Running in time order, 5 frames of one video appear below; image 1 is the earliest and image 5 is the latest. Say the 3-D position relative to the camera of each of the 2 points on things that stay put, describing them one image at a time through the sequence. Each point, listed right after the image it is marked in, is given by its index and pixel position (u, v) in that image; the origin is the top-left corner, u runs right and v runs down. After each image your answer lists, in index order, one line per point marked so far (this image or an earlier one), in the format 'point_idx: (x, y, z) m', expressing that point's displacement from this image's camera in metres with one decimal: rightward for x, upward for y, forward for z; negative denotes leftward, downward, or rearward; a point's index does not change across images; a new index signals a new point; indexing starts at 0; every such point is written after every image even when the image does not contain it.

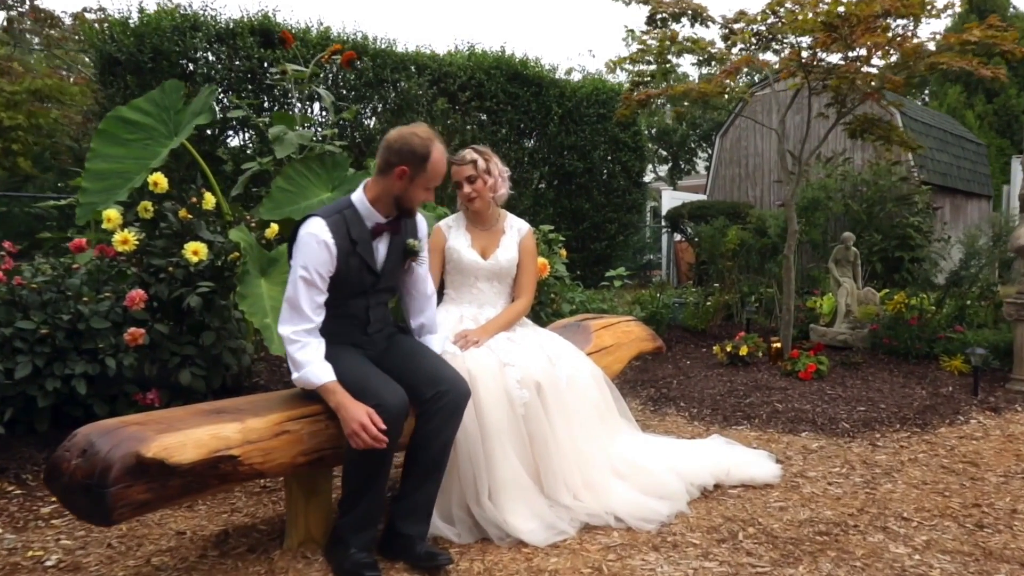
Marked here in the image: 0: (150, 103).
0: (-2.1, +1.0, +4.4) m
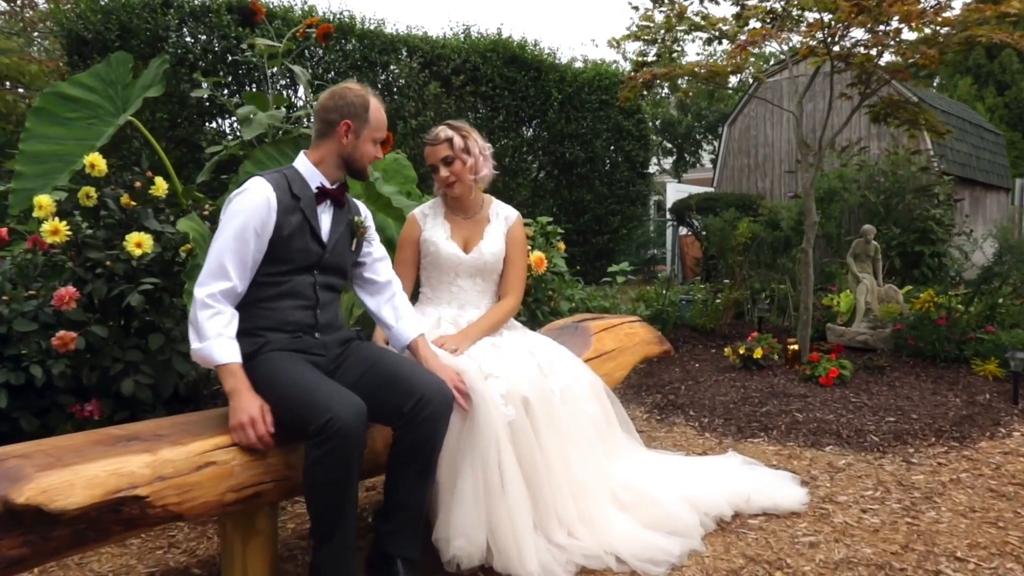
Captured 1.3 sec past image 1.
0: (-2.1, +1.1, +3.9) m
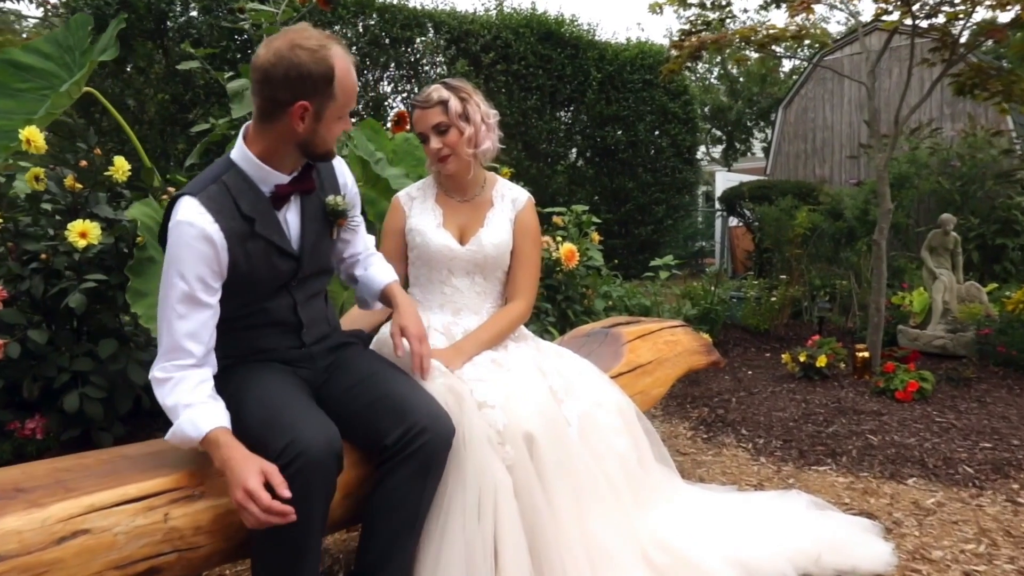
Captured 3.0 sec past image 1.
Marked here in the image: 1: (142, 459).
0: (-2.0, +1.1, +3.4) m
1: (-0.9, -0.4, +1.9) m
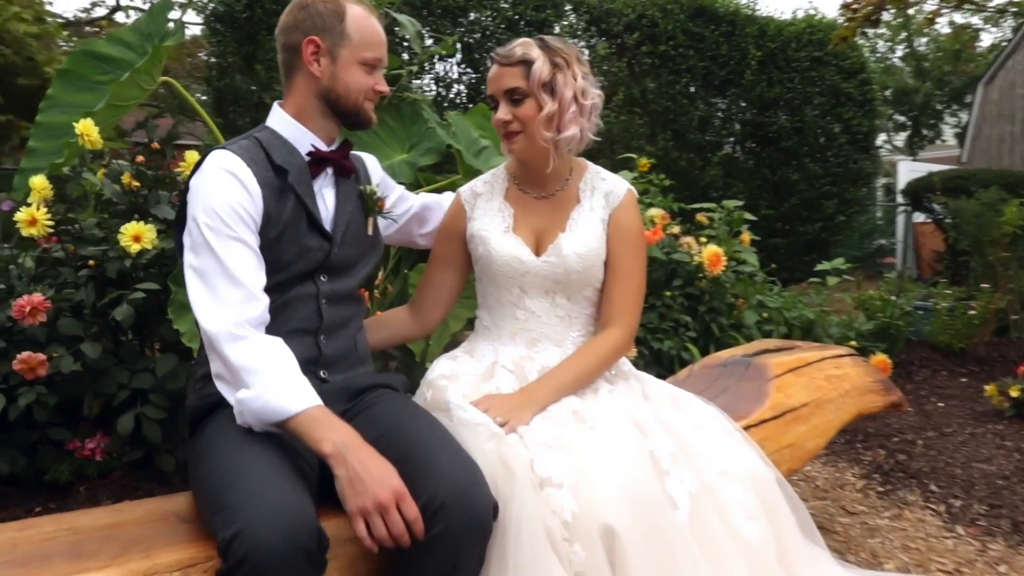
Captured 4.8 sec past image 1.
0: (-1.6, +1.0, +3.2) m
1: (-0.8, -0.5, +1.4) m
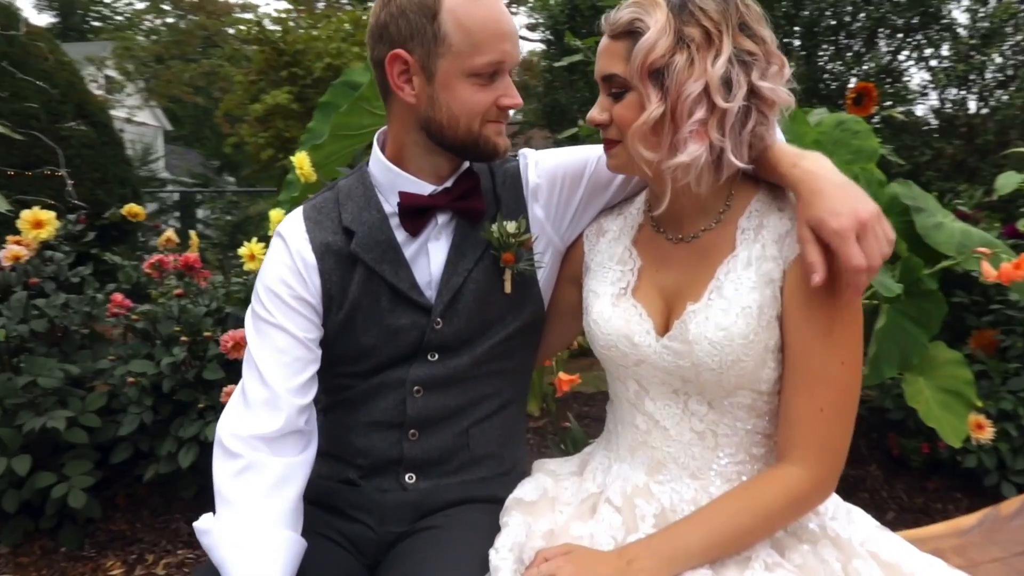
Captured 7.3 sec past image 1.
0: (-0.5, +0.9, +3.1) m
1: (-0.7, -0.6, +1.2) m
